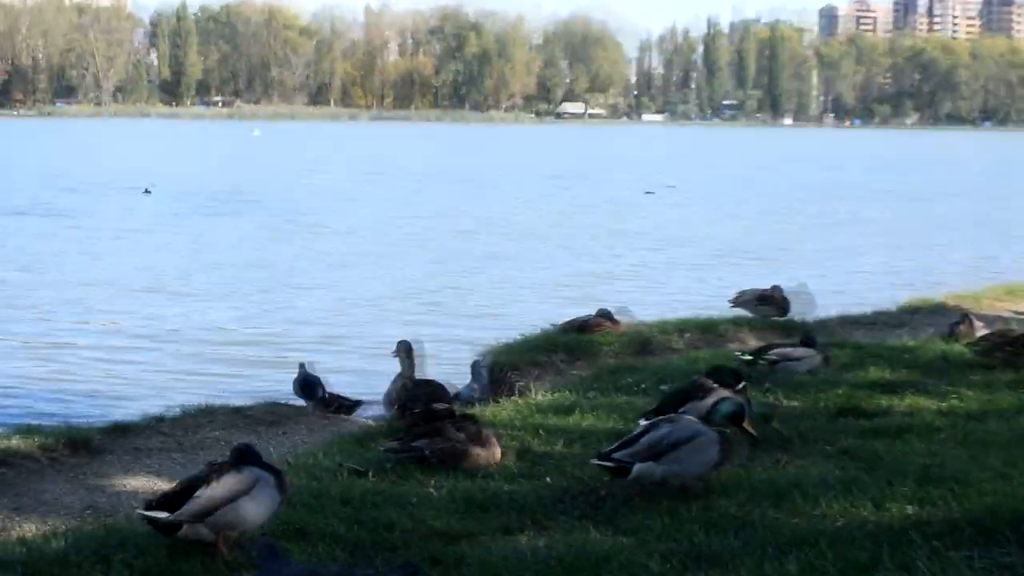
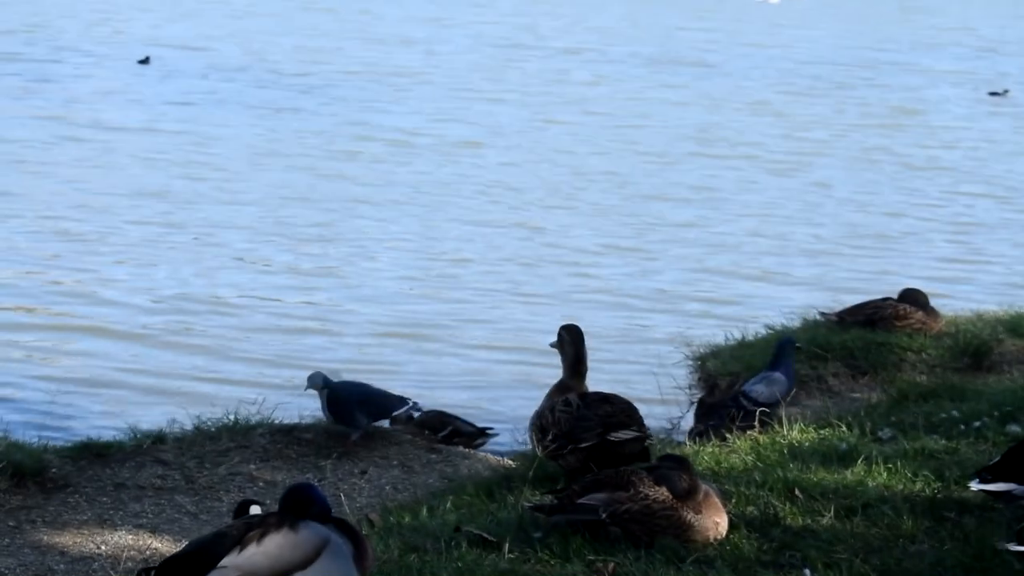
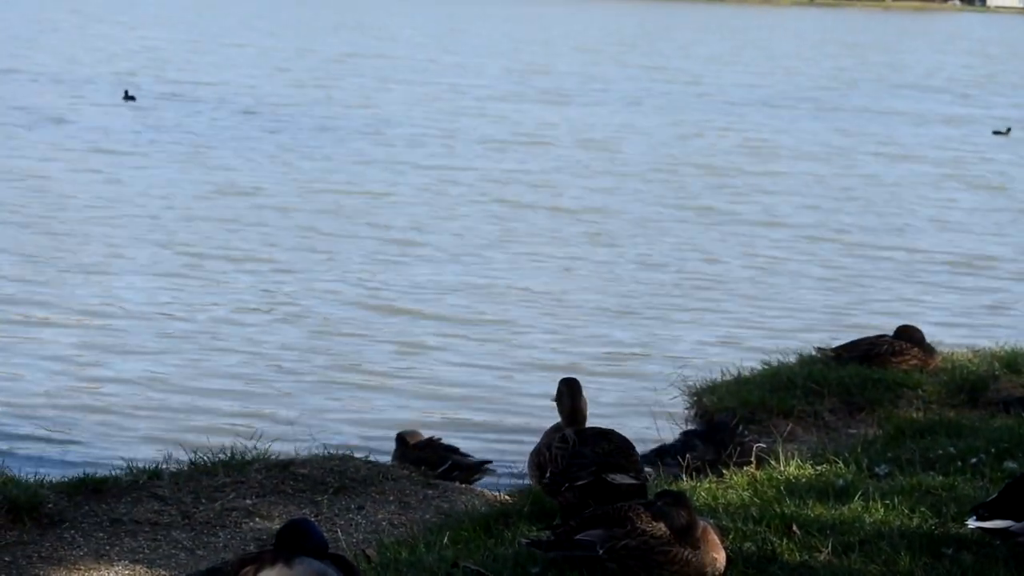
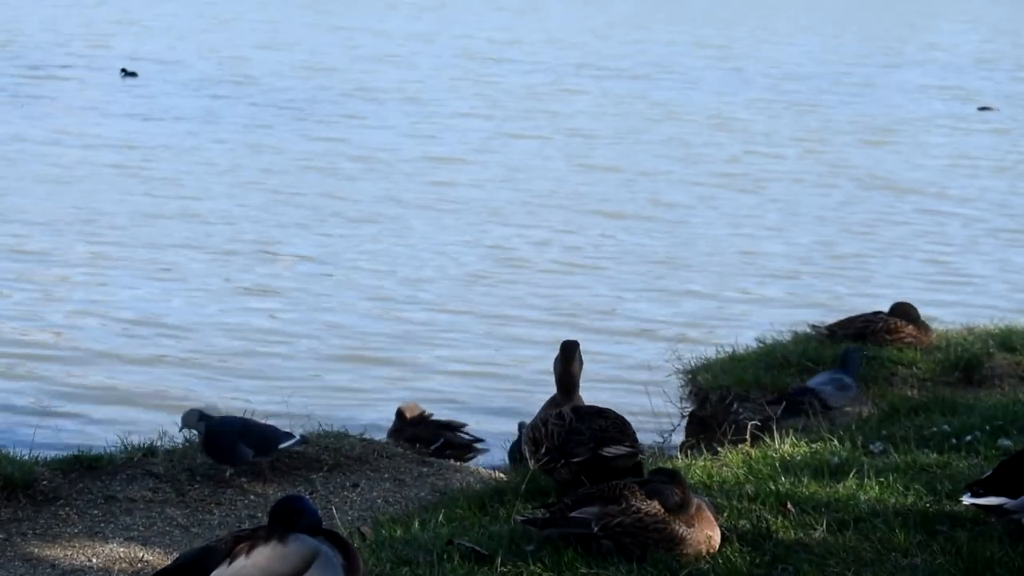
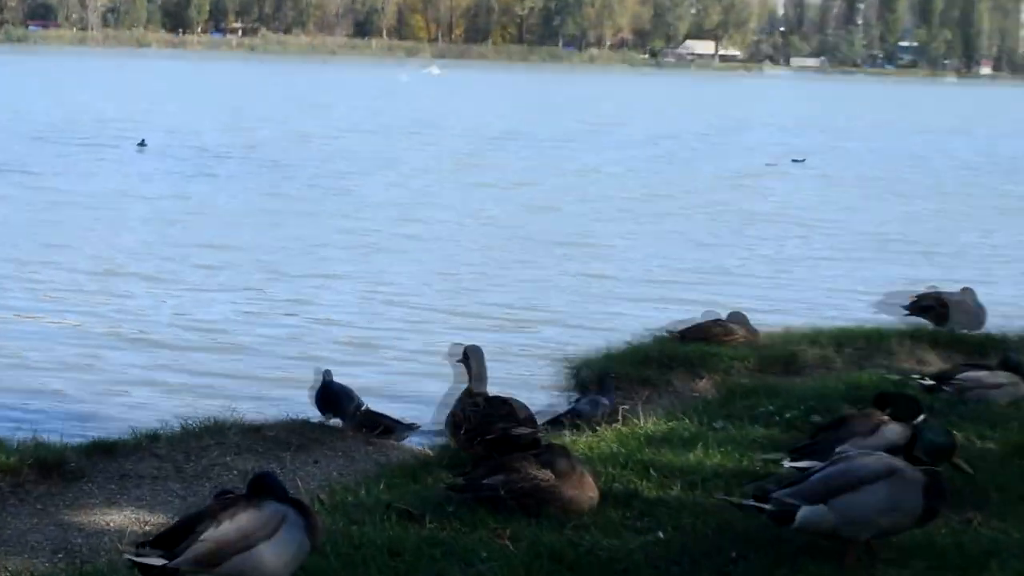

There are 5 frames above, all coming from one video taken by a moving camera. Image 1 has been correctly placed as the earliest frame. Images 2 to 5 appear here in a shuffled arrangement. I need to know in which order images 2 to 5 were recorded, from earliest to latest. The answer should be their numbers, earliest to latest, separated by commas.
5, 2, 4, 3
